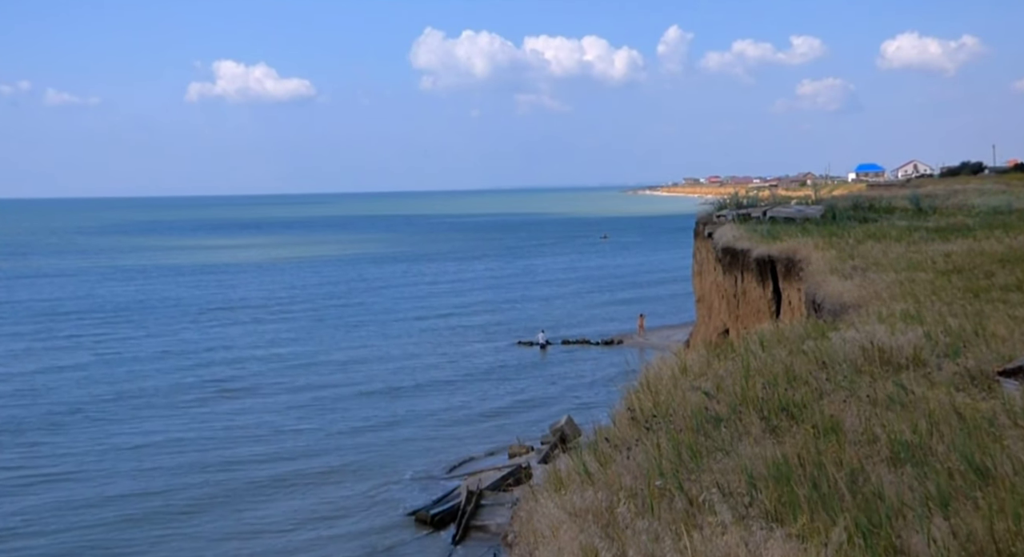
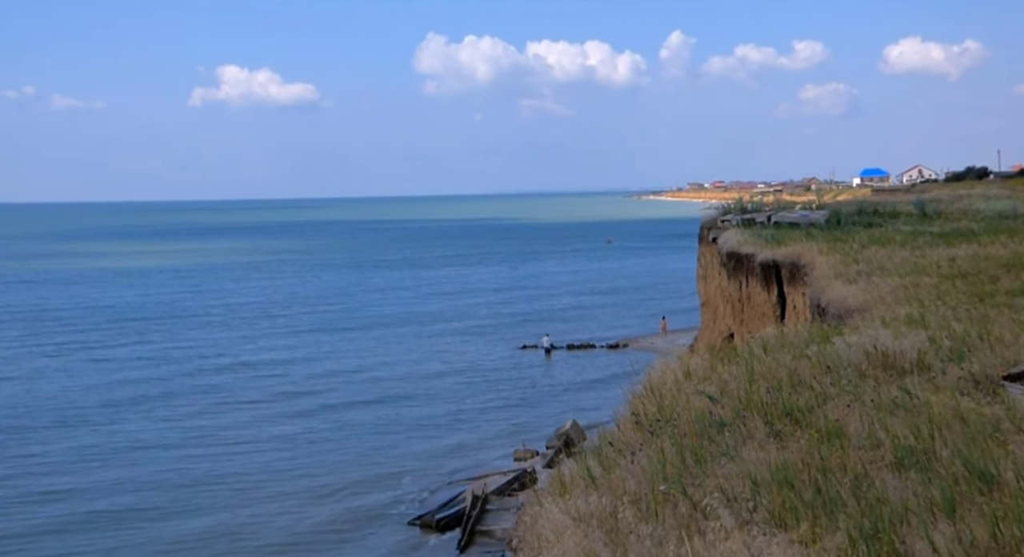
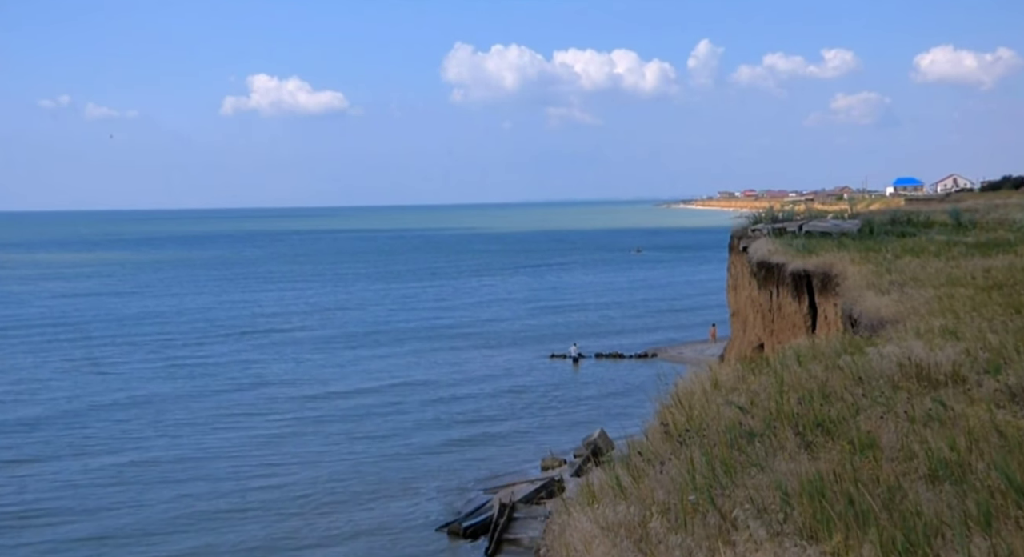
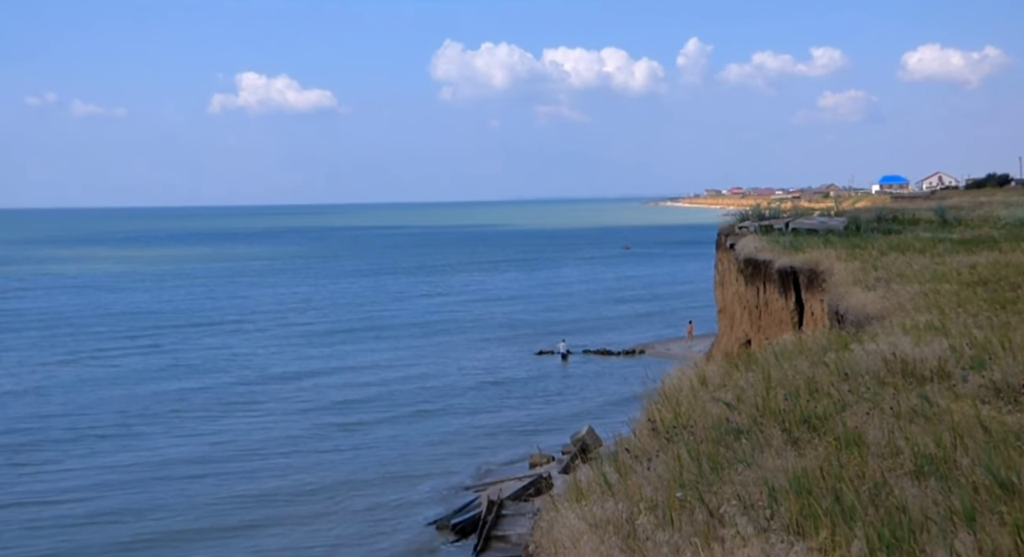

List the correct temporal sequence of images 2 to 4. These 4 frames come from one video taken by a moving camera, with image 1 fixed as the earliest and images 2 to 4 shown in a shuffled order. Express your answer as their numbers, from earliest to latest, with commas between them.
2, 4, 3
